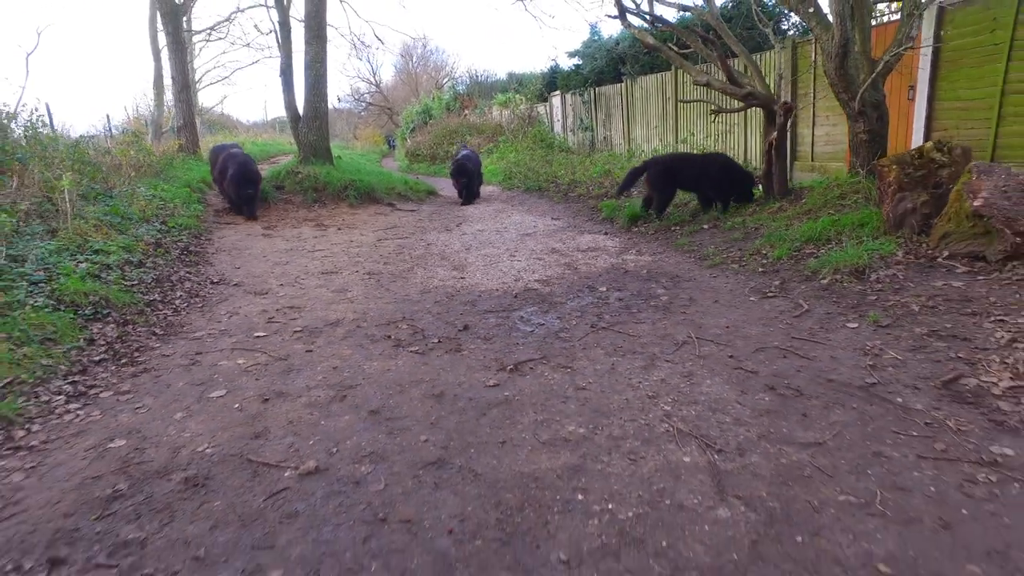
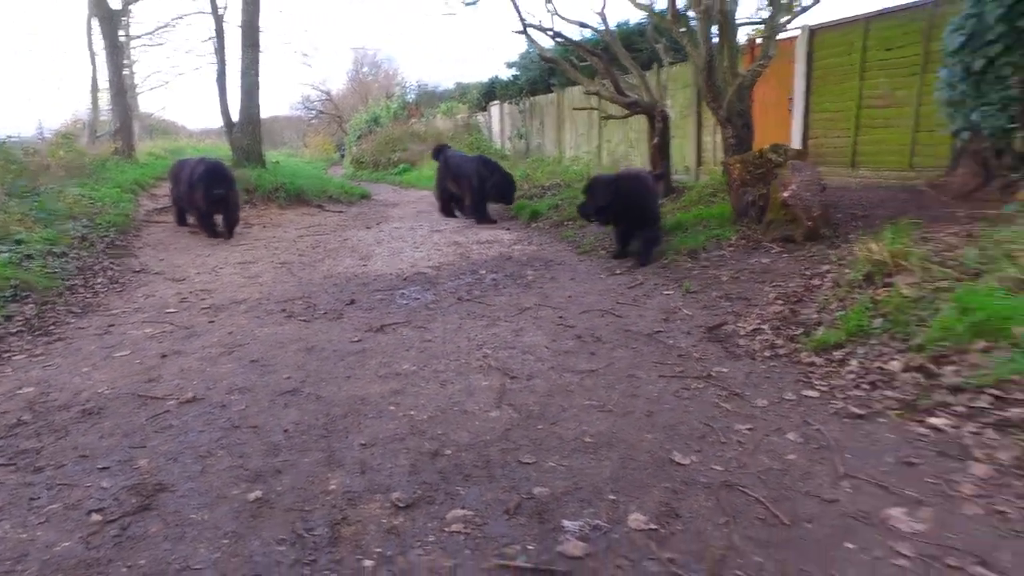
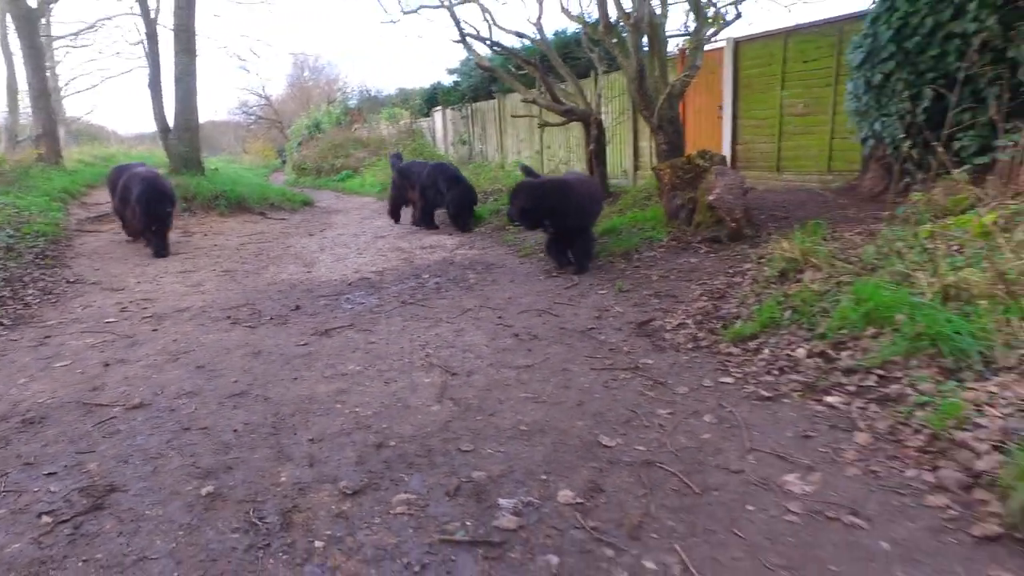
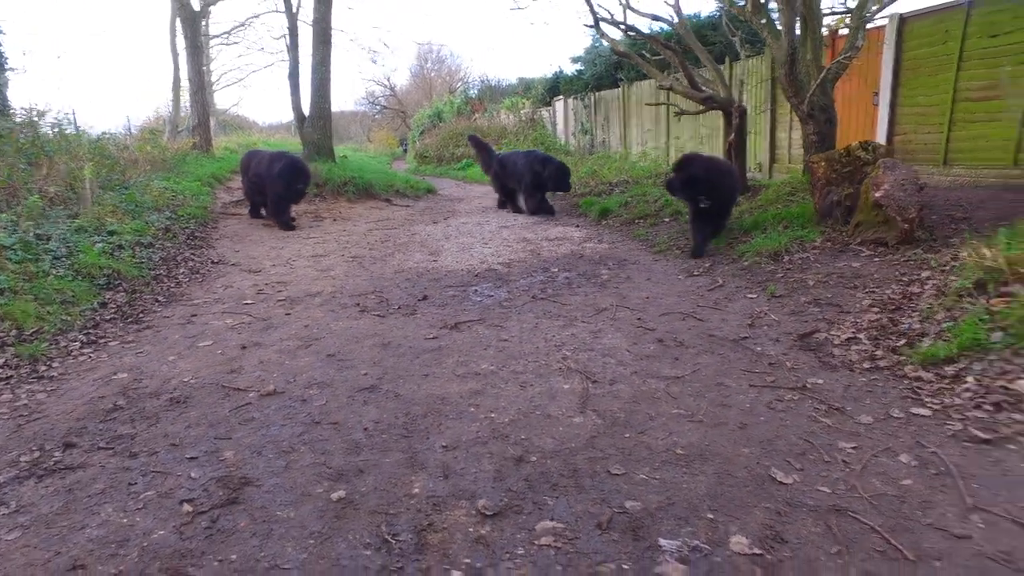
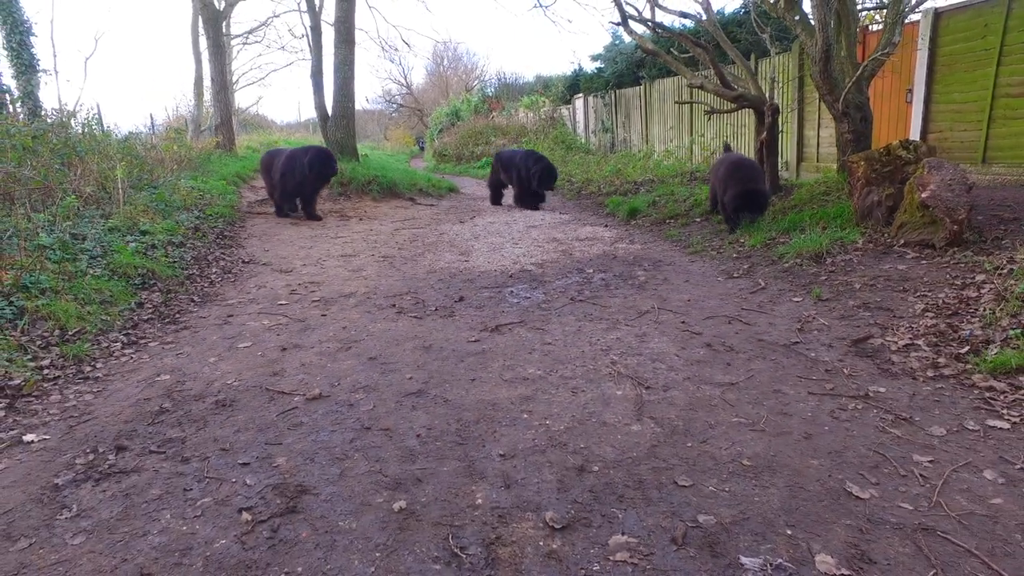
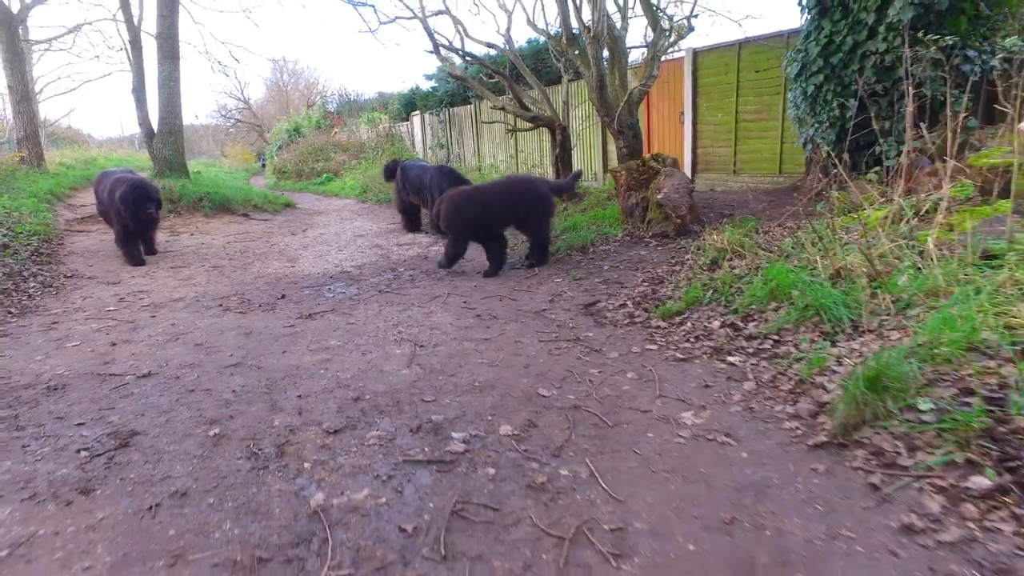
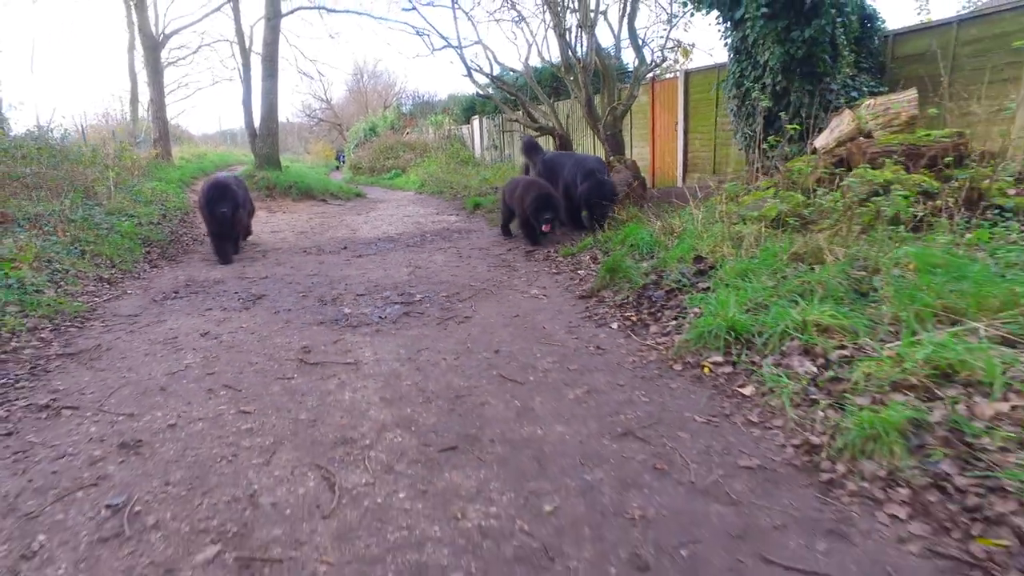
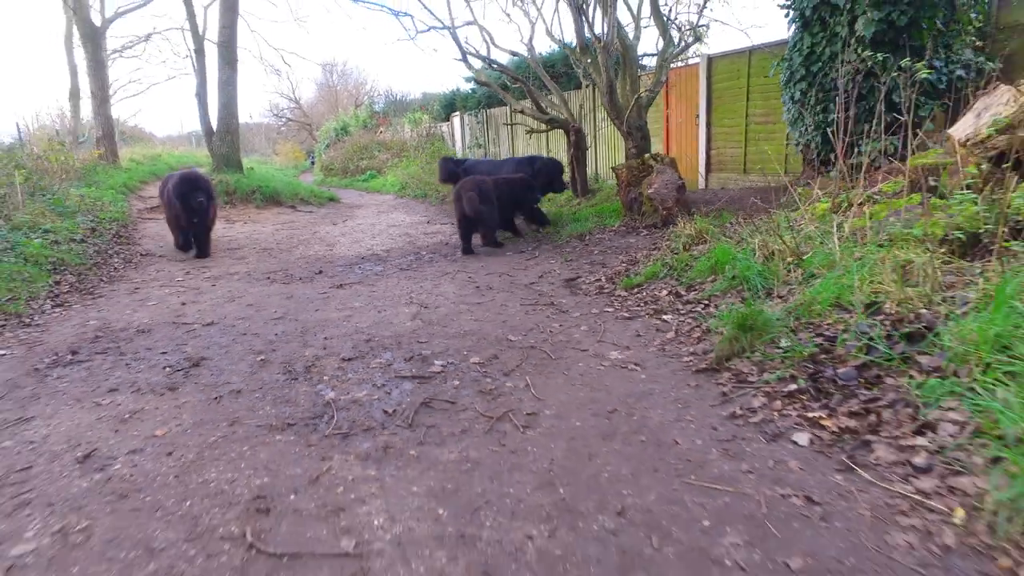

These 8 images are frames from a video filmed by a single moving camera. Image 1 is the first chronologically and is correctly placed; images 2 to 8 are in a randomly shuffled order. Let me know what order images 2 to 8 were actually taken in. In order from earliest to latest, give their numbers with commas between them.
5, 4, 2, 3, 6, 8, 7
